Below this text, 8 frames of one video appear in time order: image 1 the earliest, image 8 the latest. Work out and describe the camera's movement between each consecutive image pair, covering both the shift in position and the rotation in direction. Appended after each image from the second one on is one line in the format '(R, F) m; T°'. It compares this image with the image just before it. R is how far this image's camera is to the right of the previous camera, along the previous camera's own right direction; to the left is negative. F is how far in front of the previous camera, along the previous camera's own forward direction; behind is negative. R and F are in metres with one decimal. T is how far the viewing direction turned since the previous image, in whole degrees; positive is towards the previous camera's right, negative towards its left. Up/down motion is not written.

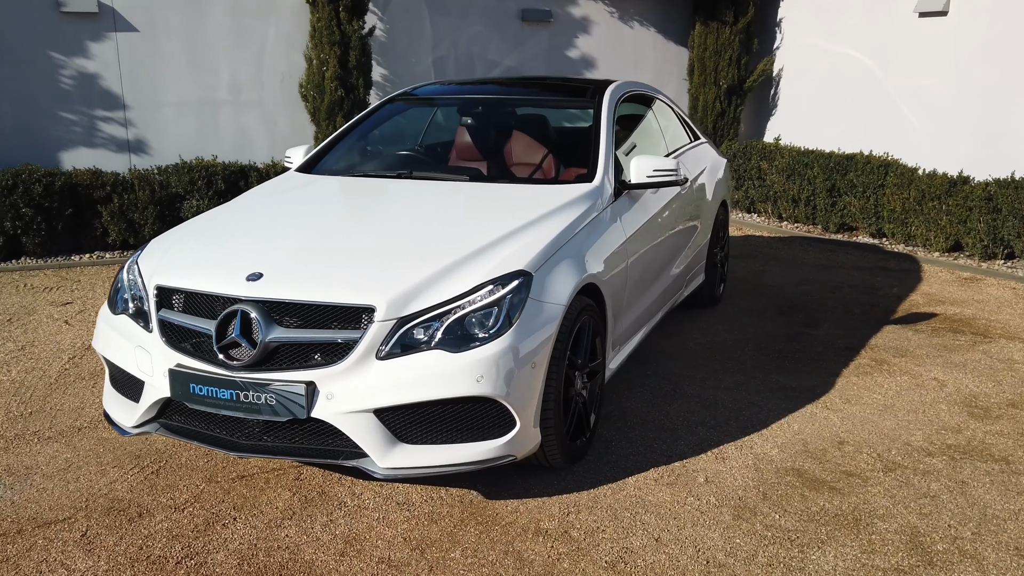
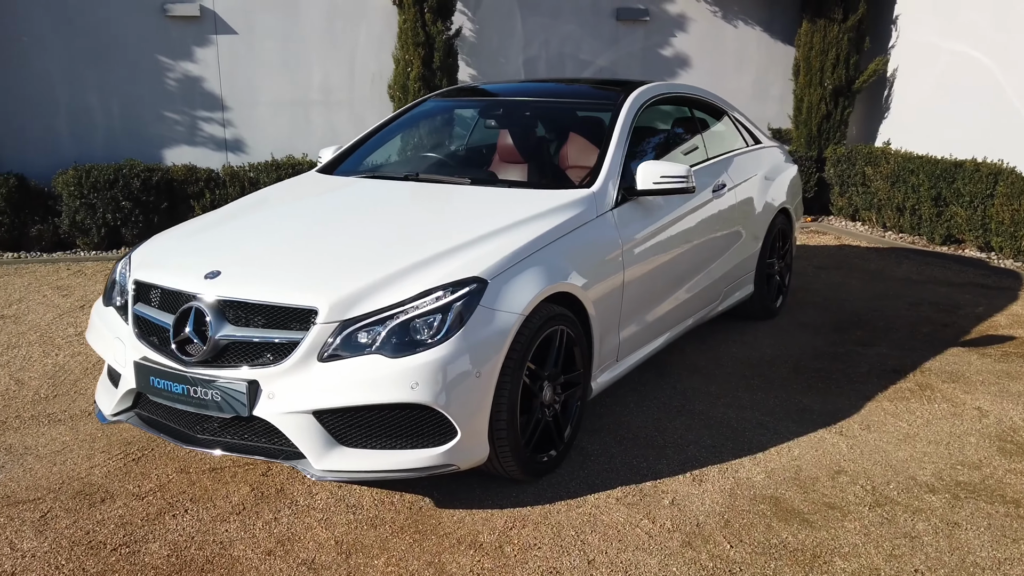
(+0.6, +0.1) m; -9°
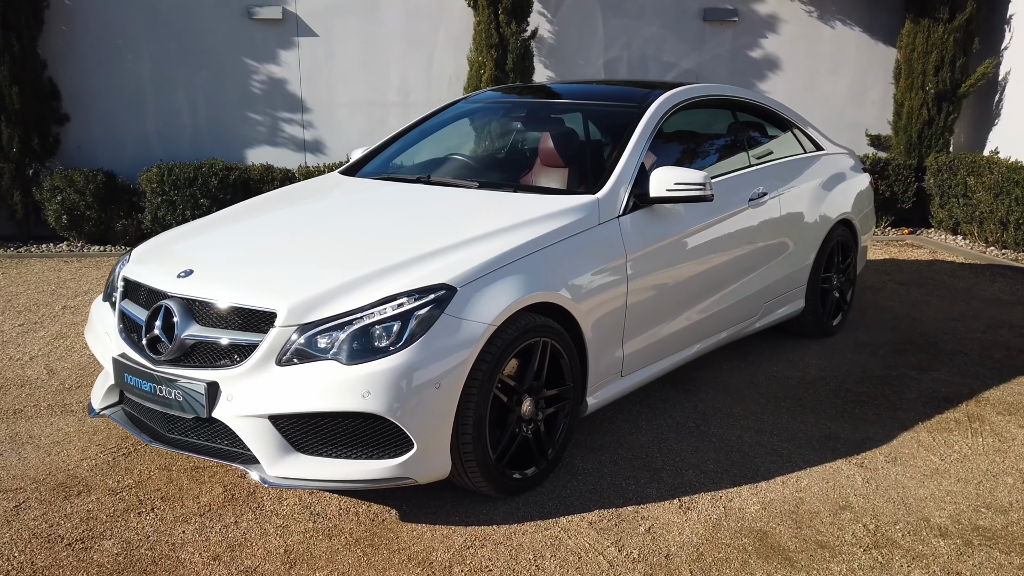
(+0.4, +0.2) m; -7°
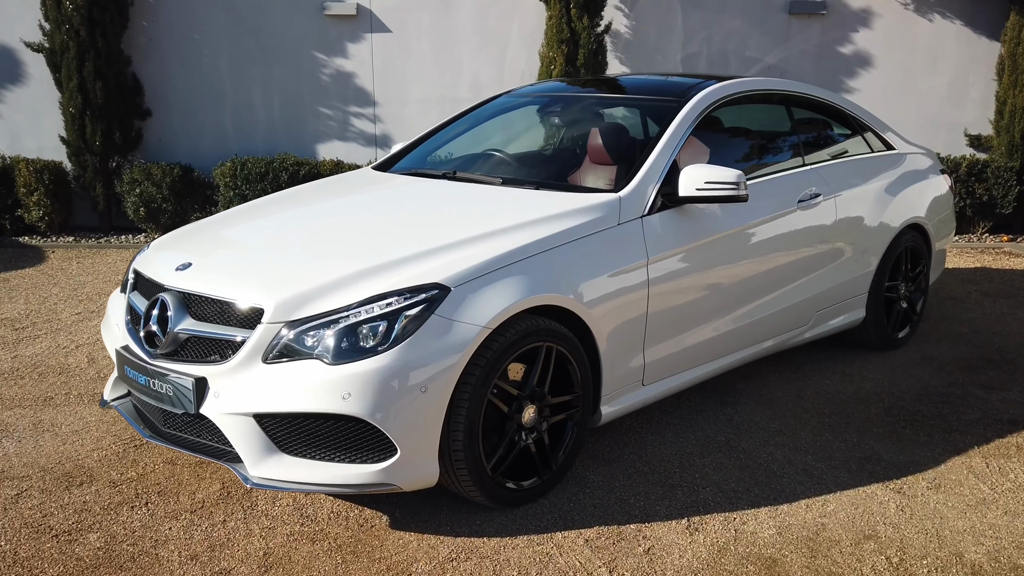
(+0.3, +0.2) m; -6°
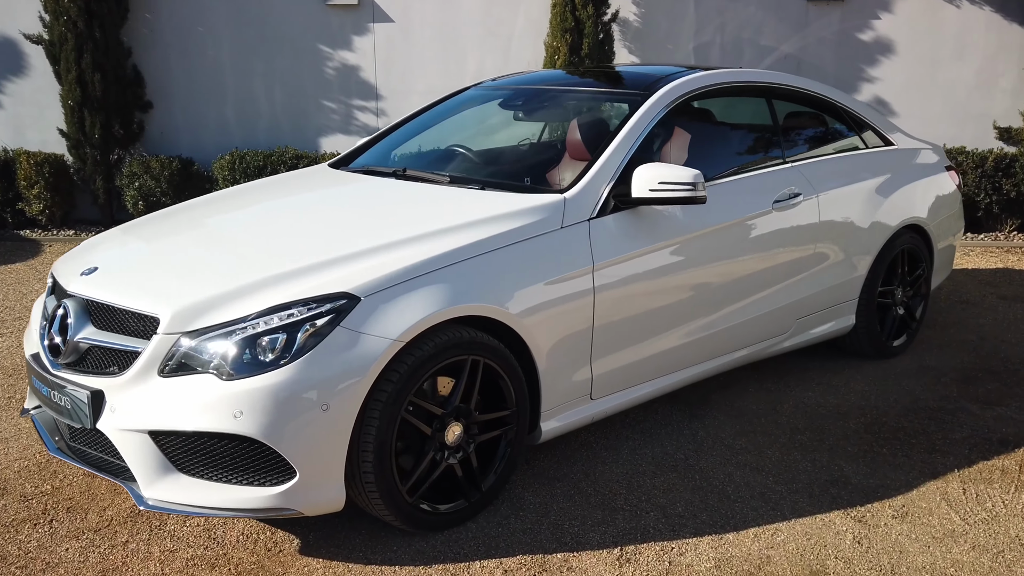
(+0.3, +0.2) m; -3°
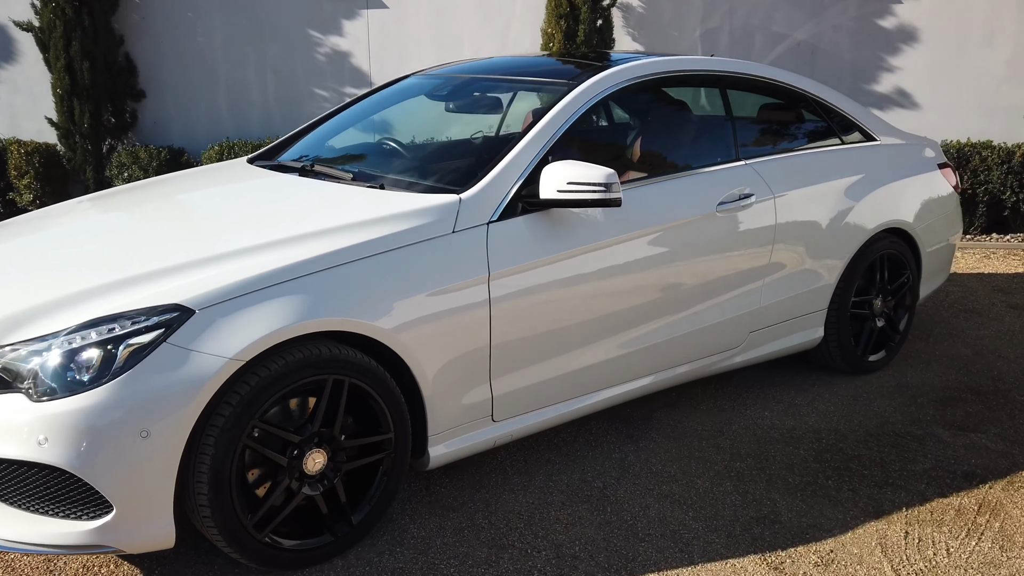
(+0.5, +0.3) m; -3°
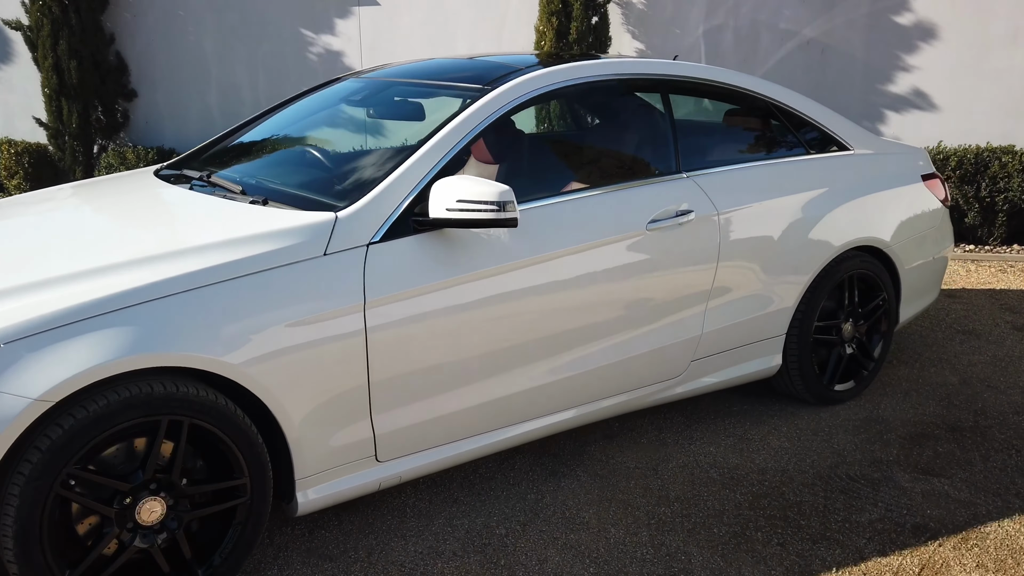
(+0.4, +0.3) m; -3°
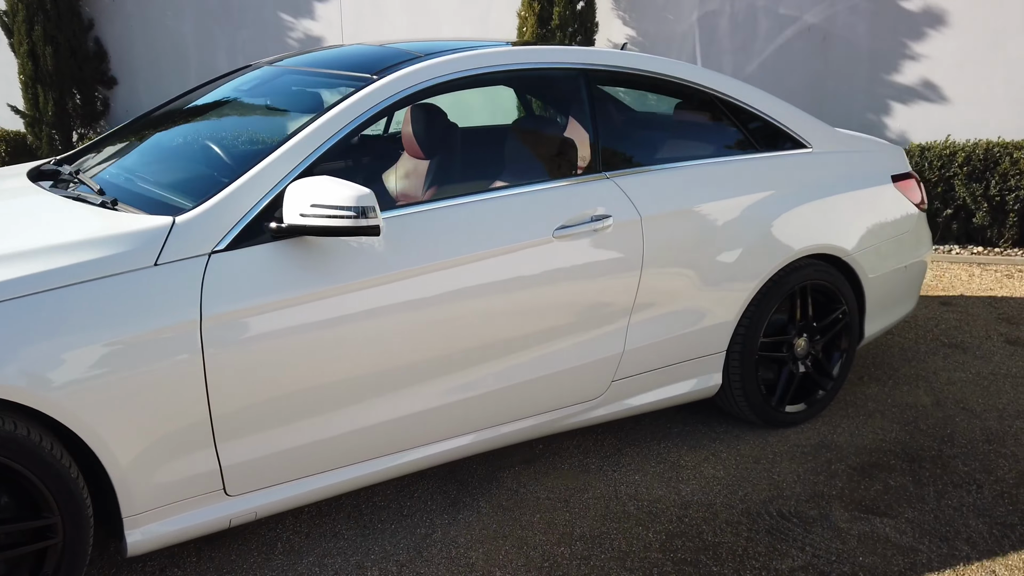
(+0.4, +0.3) m; -2°
